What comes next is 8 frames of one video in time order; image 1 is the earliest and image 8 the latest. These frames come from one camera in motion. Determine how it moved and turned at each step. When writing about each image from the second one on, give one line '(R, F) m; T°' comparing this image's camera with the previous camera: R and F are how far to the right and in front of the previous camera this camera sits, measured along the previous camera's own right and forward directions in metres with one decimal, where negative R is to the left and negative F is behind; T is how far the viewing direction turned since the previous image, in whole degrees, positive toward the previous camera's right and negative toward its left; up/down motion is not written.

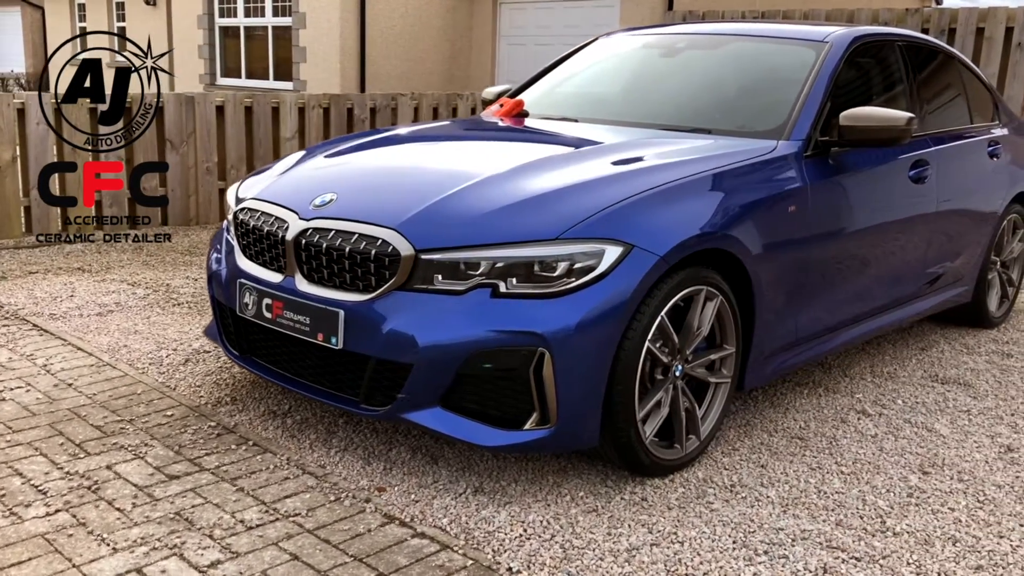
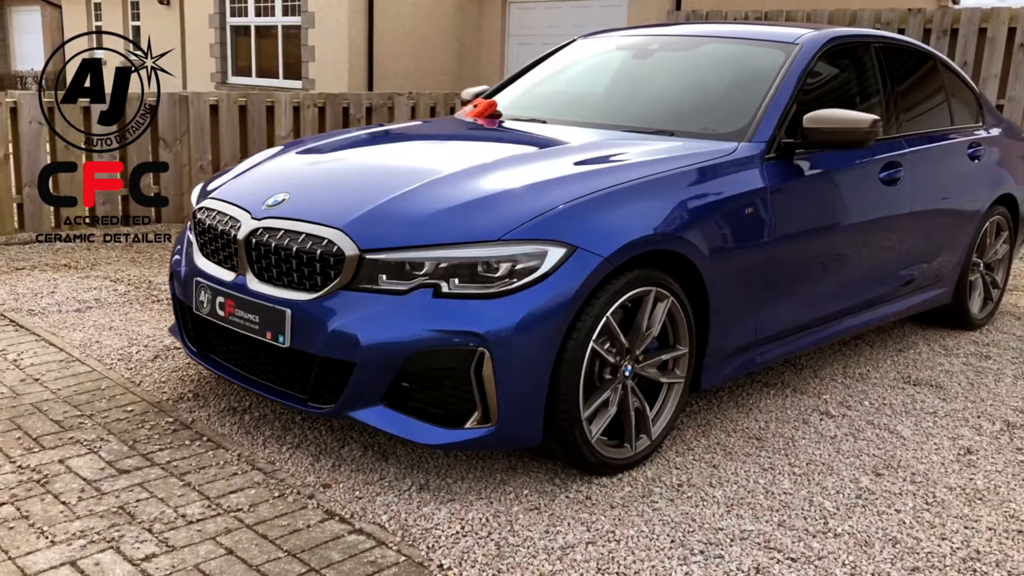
(+0.2, 0.0) m; -1°
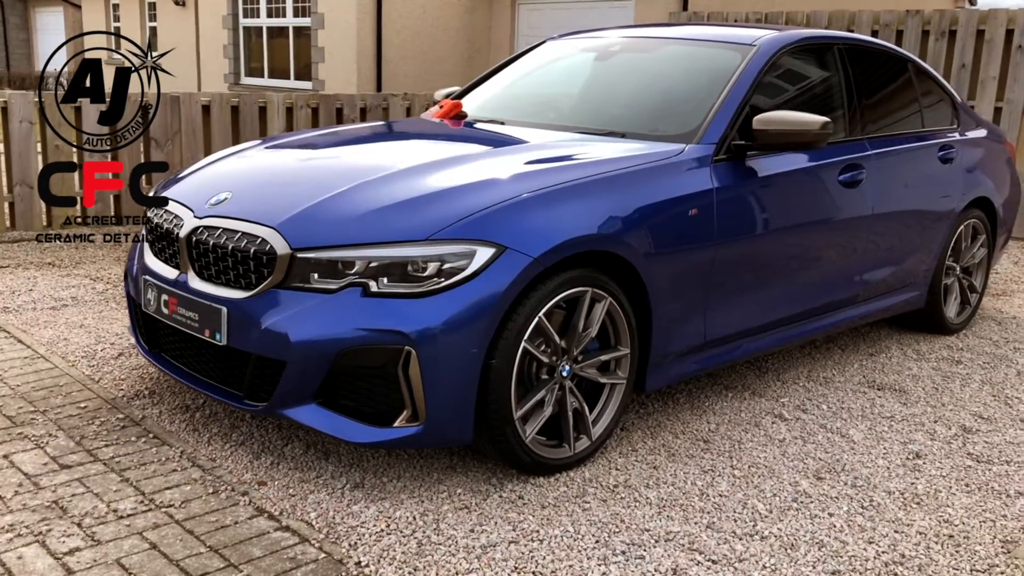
(+0.3, 0.0) m; -1°
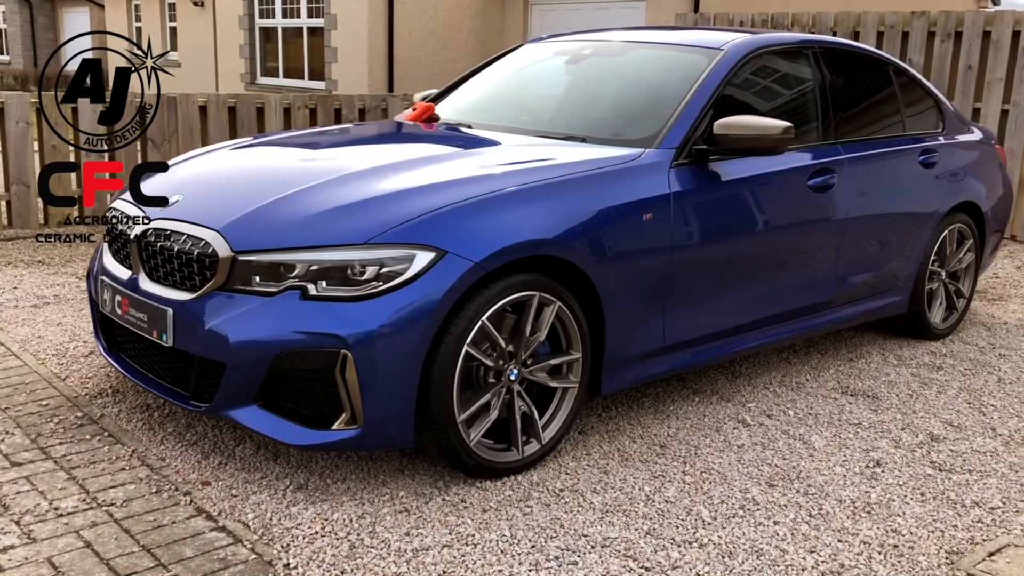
(+0.3, 0.0) m; -1°
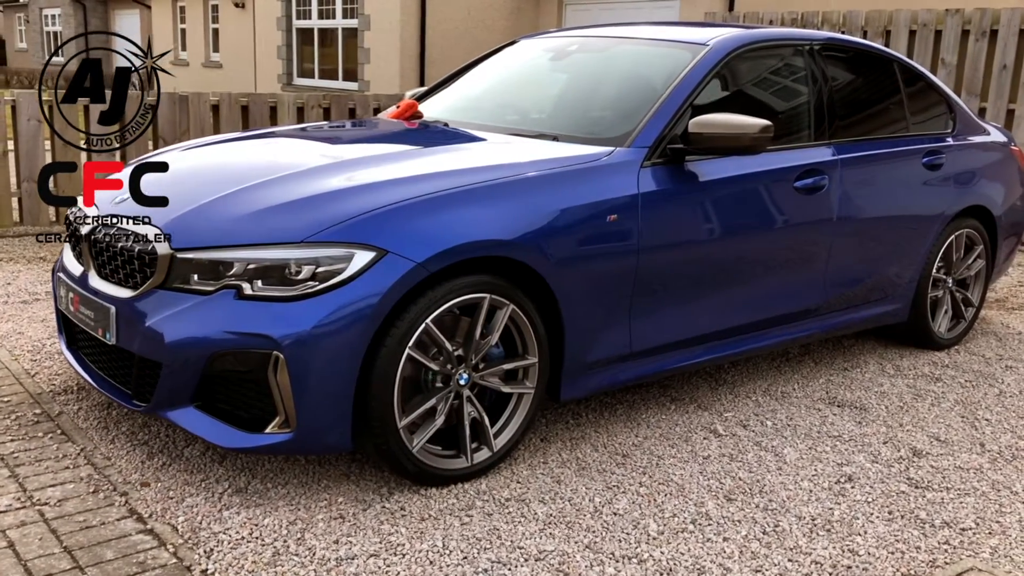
(+0.3, +0.1) m; -3°
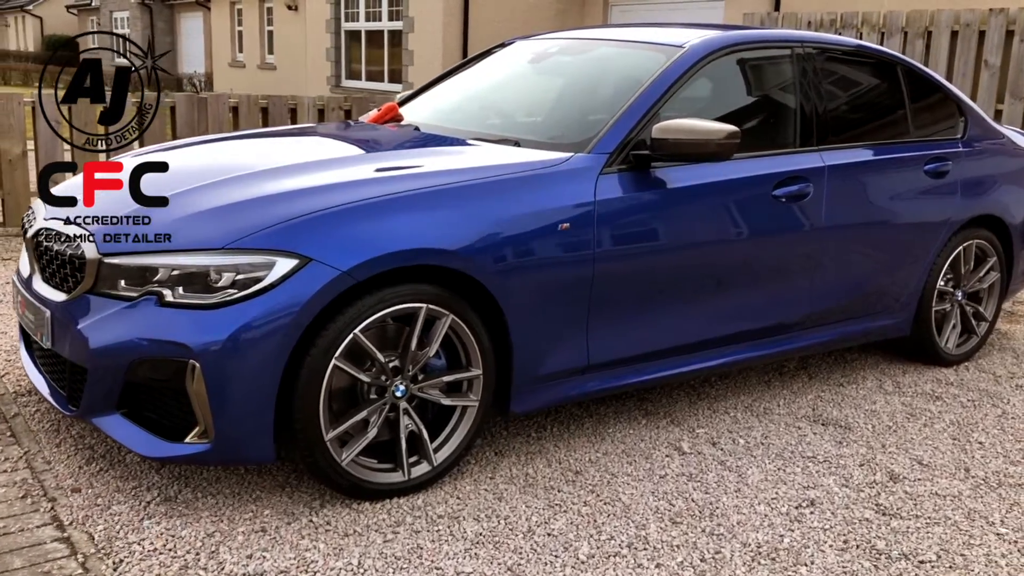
(+0.4, +0.1) m; -4°
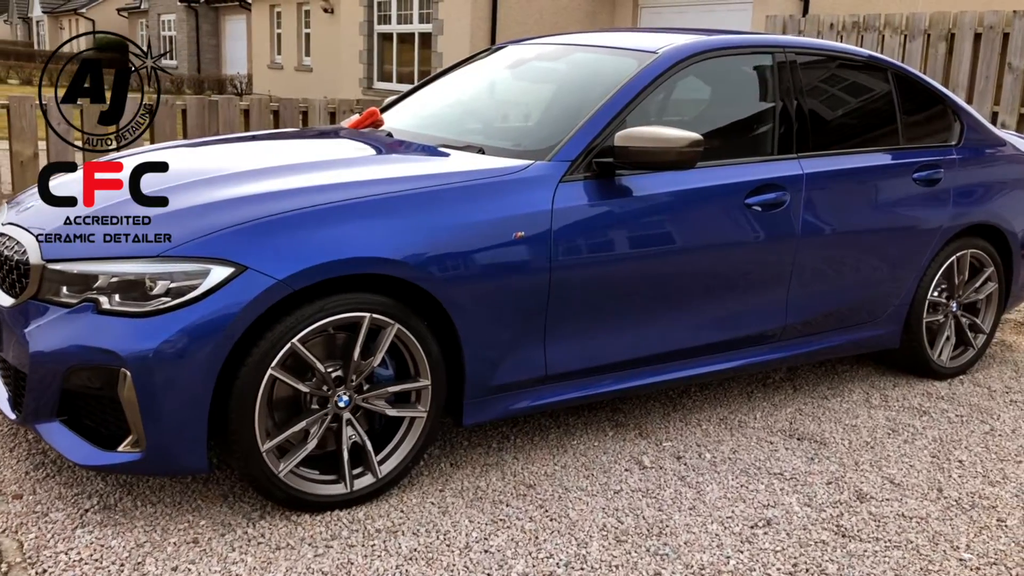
(+0.3, +0.1) m; -3°
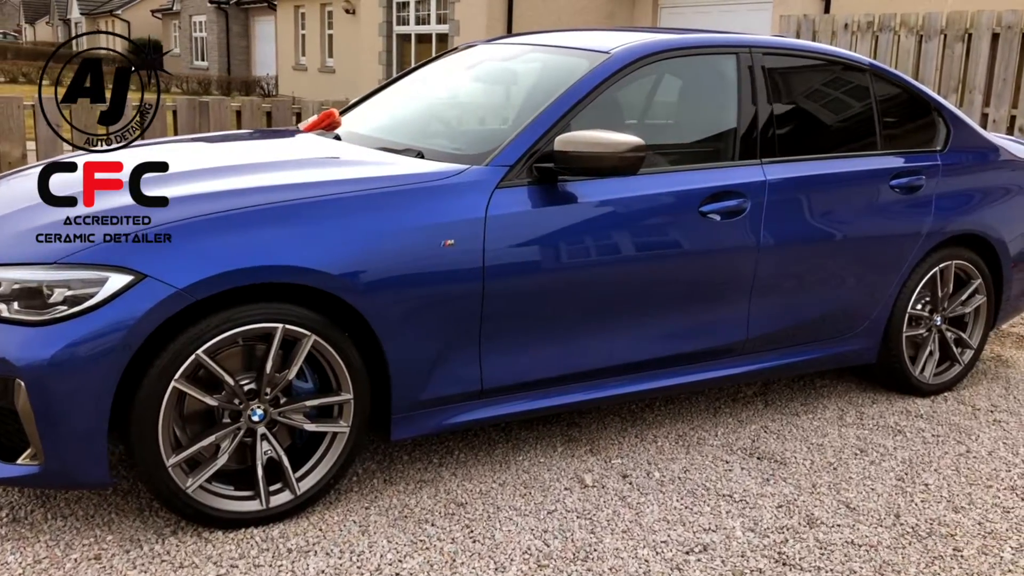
(+0.3, +0.1) m; -2°
